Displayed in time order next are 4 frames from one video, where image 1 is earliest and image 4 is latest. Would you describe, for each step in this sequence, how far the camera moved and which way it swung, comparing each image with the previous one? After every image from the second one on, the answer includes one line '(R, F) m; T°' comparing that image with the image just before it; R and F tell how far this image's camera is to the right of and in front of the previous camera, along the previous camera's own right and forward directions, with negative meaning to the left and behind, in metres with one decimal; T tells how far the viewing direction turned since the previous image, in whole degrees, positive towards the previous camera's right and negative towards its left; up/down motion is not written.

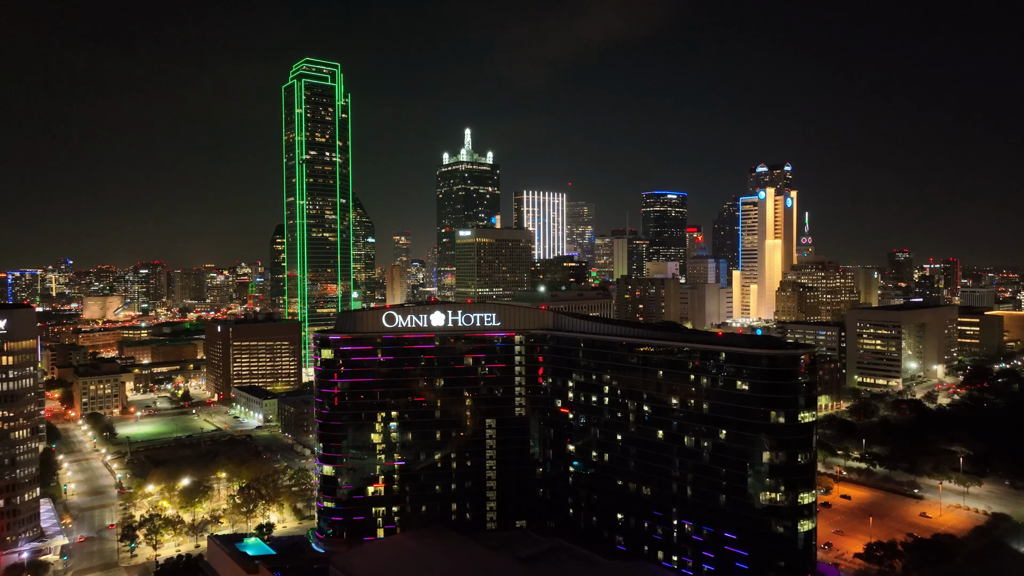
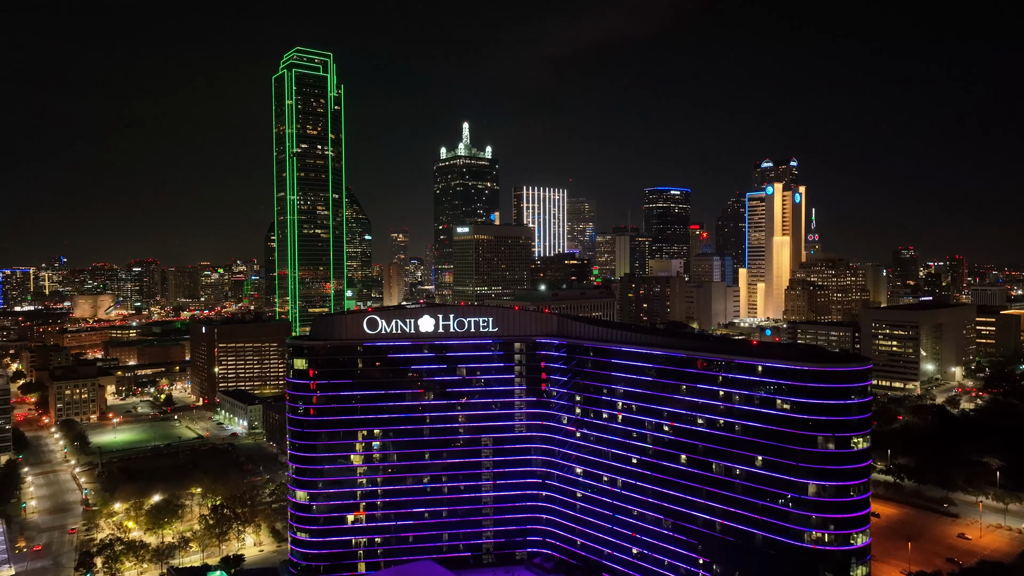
(+0.1, +7.1) m; 0°
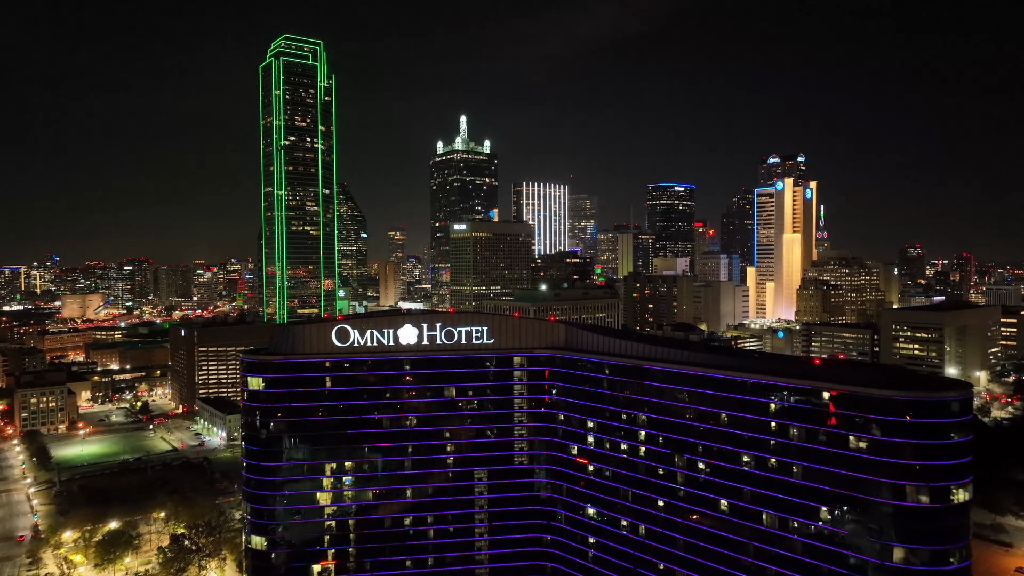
(0.0, +8.7) m; 0°
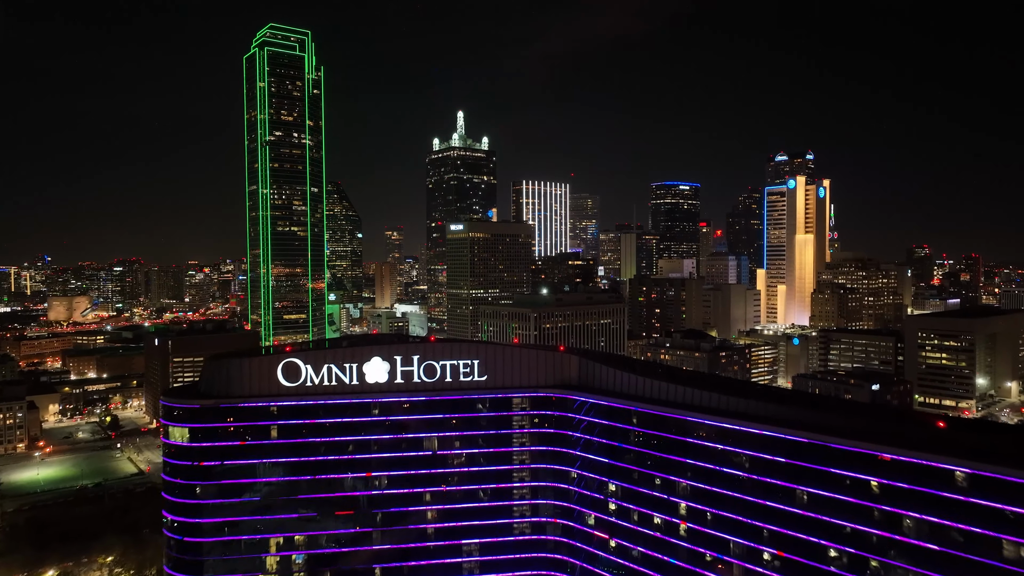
(+0.1, +9.6) m; 0°
